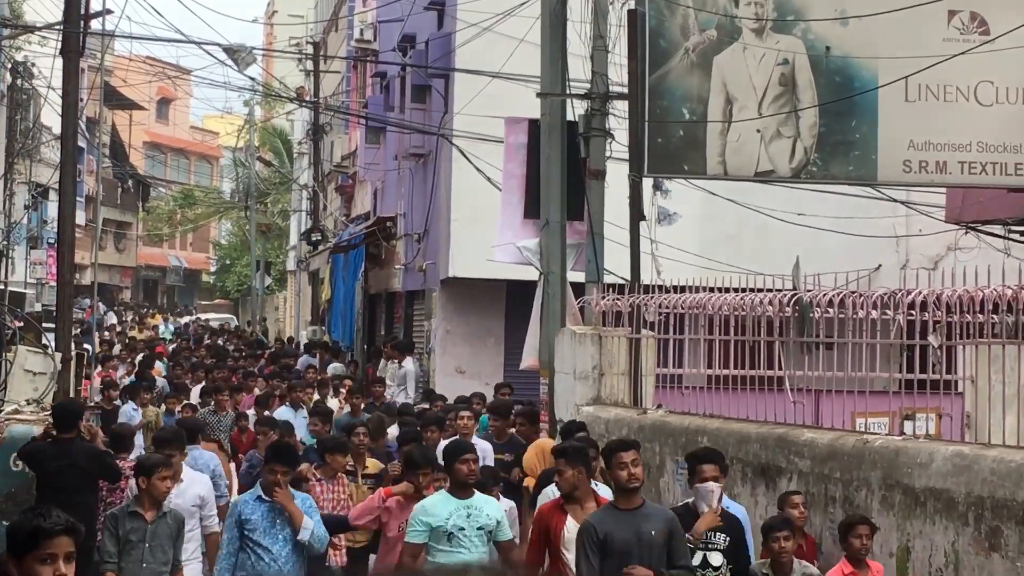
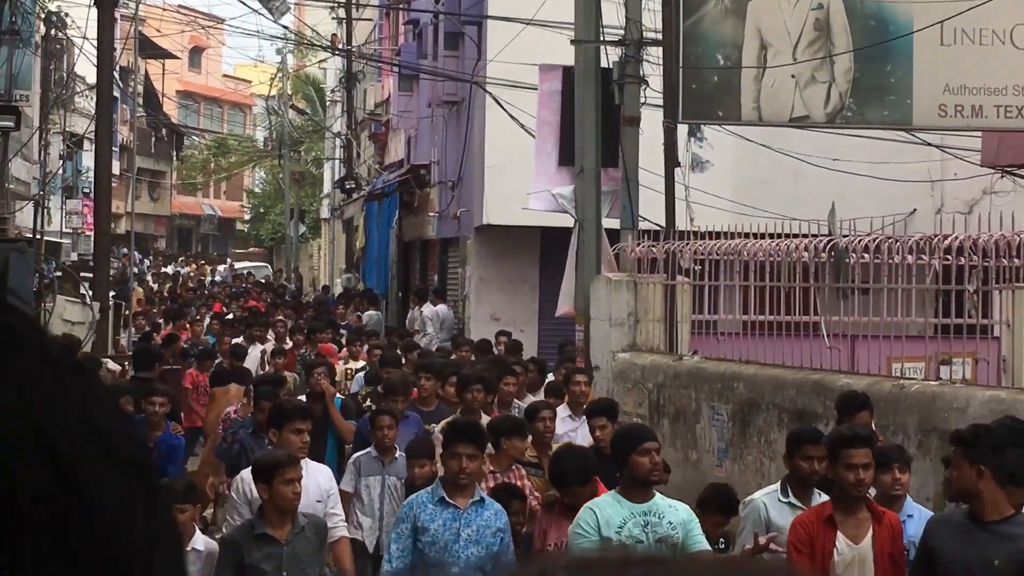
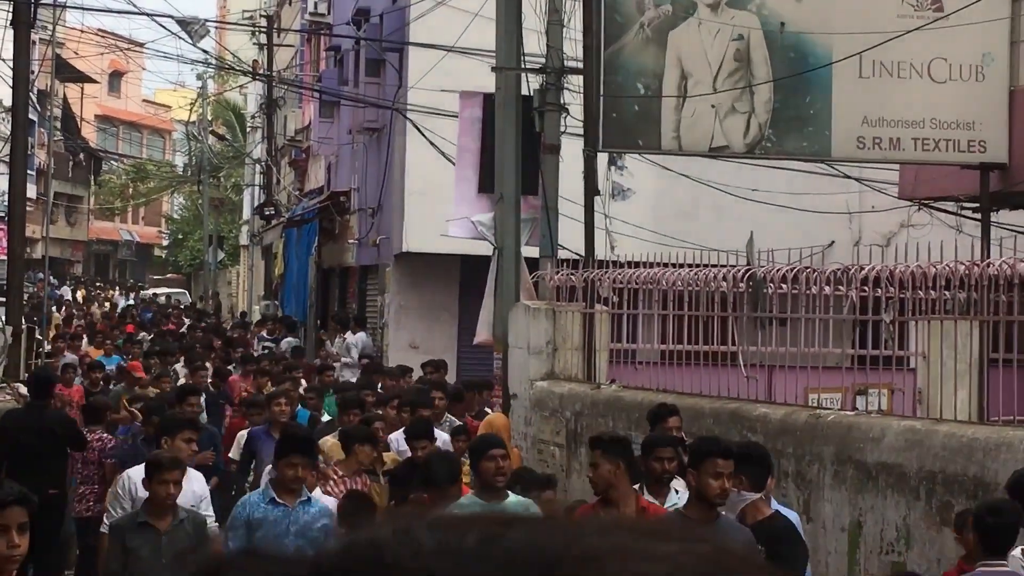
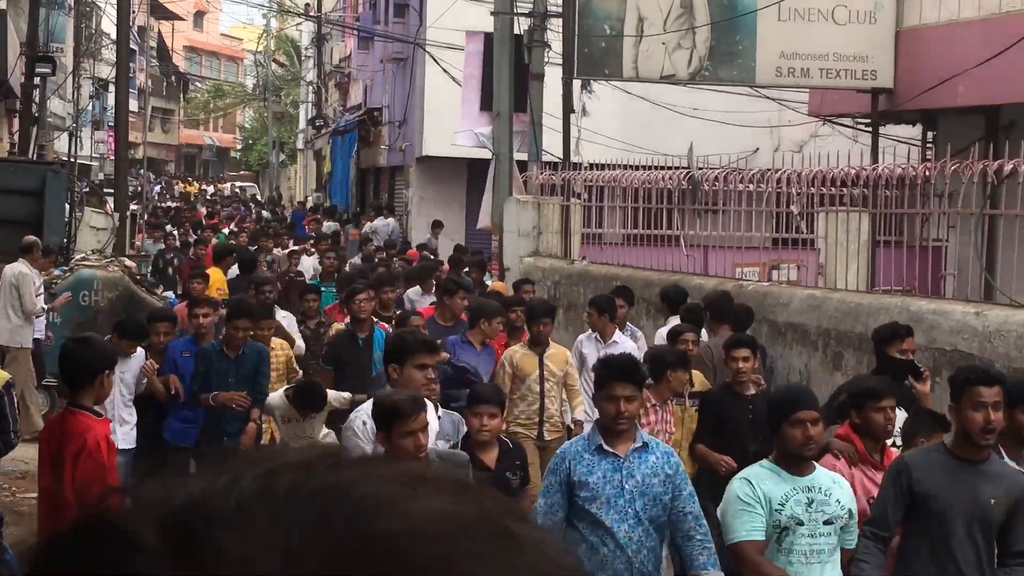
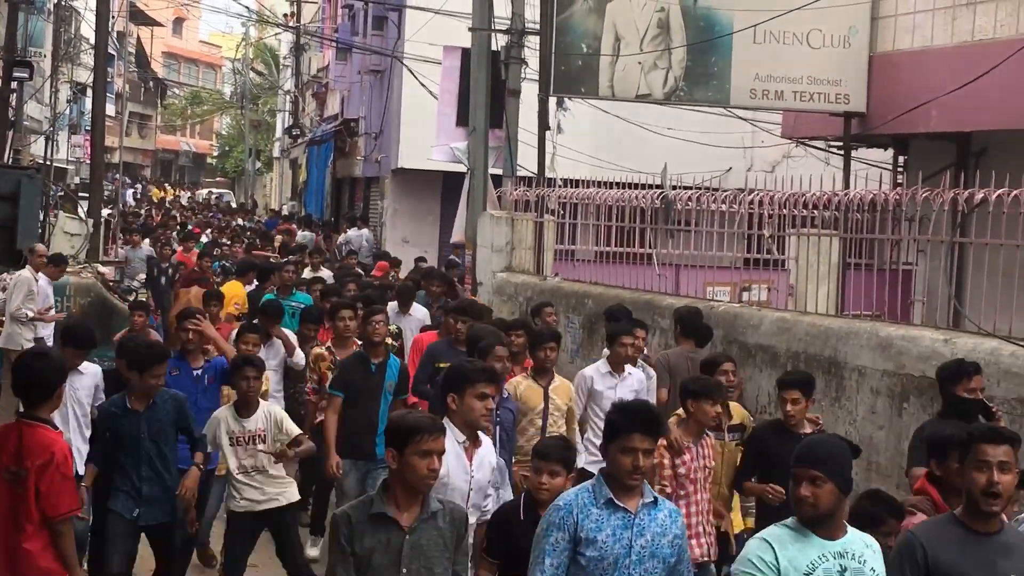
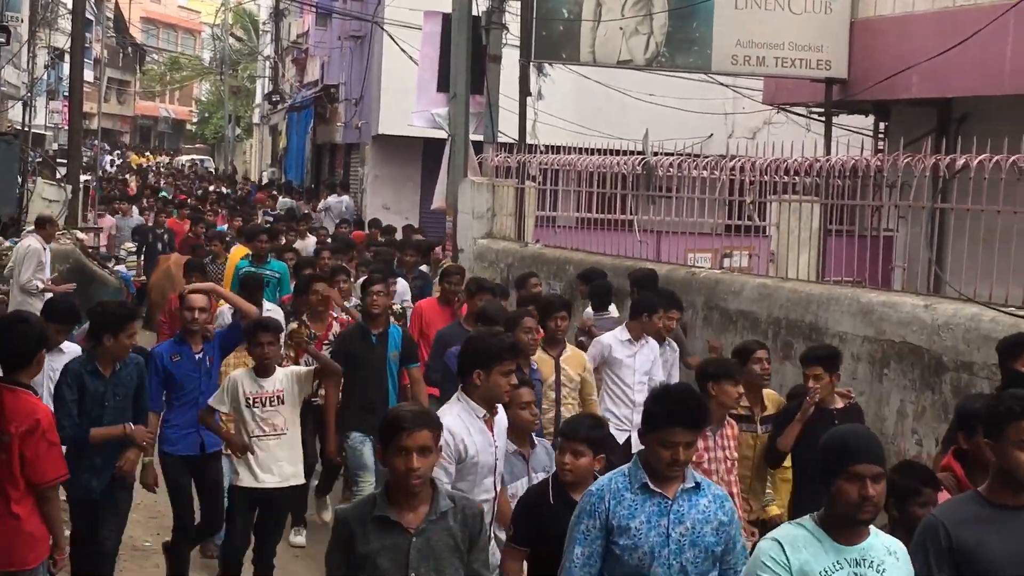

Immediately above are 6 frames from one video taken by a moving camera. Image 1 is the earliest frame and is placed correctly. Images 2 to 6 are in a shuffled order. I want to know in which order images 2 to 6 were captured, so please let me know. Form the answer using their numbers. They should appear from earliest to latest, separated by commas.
3, 2, 4, 5, 6
